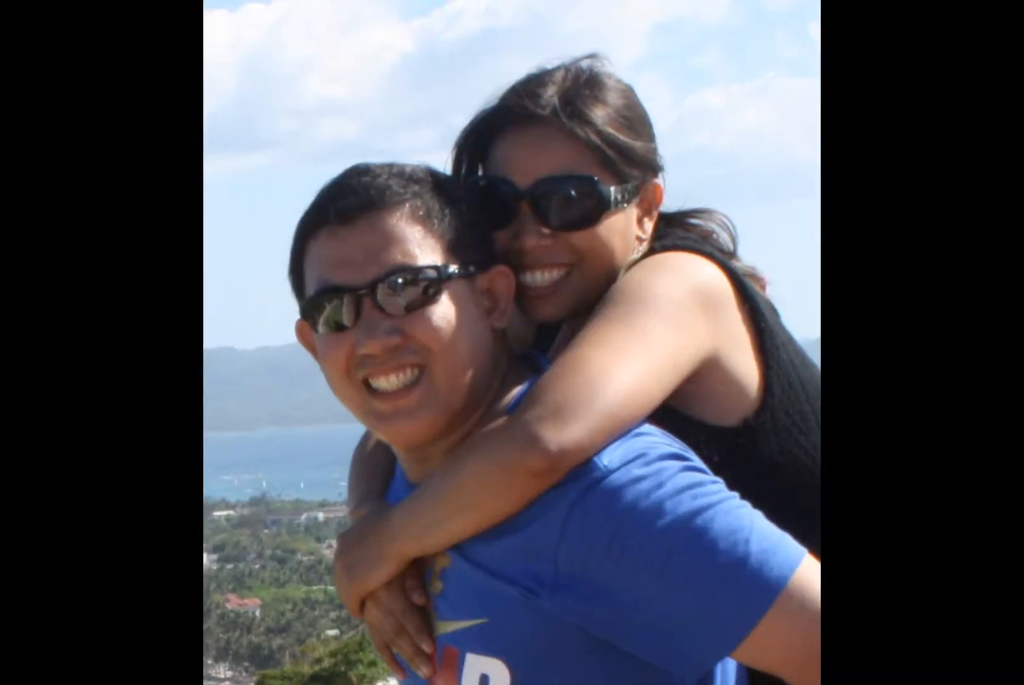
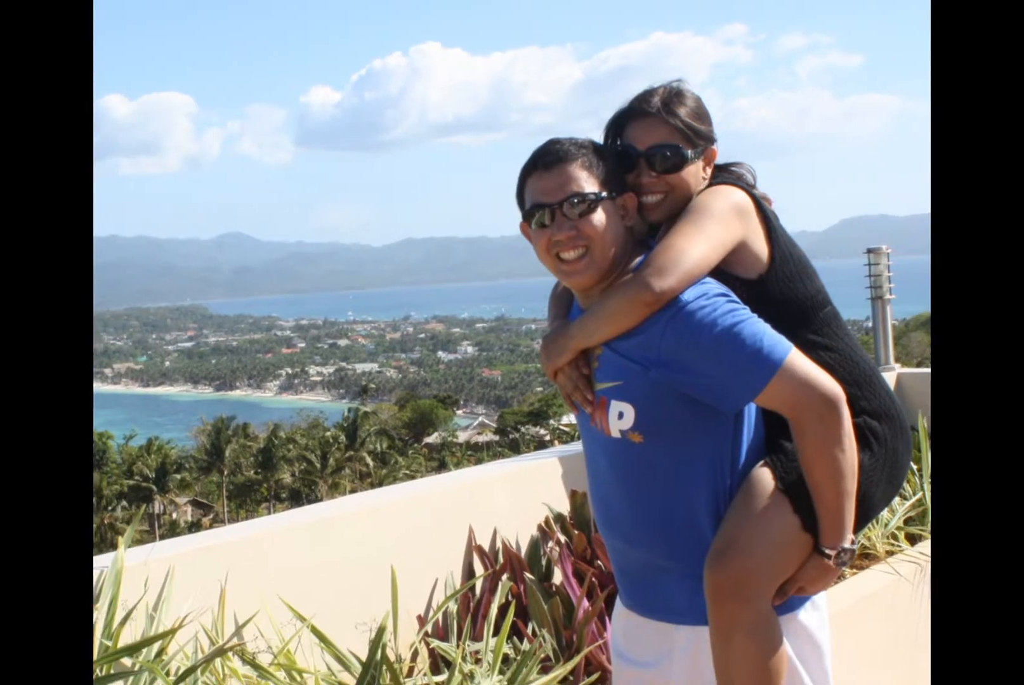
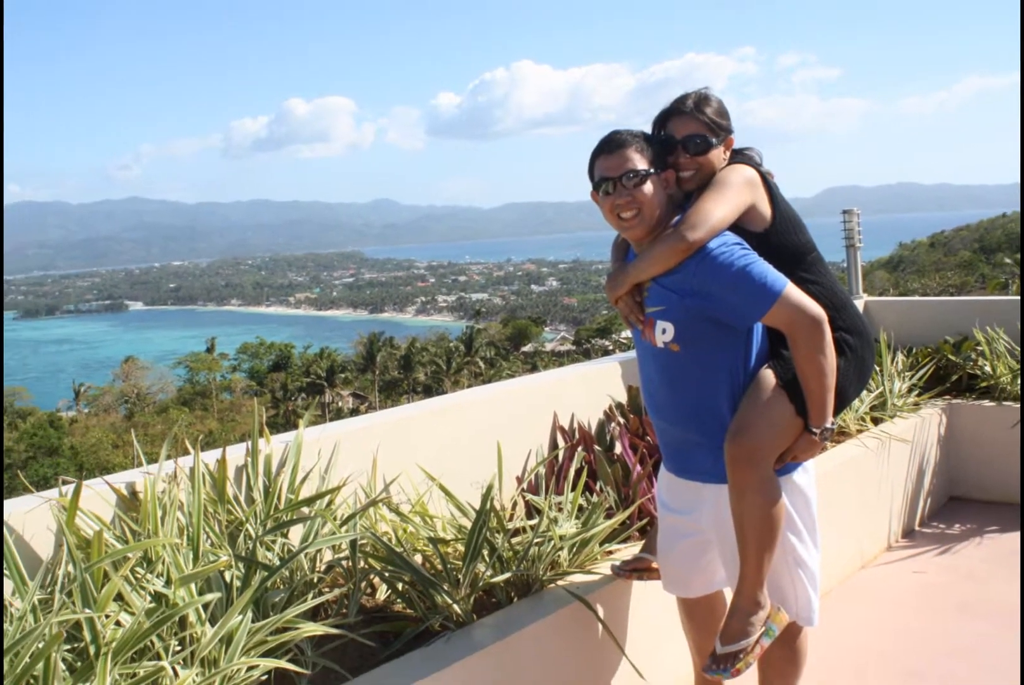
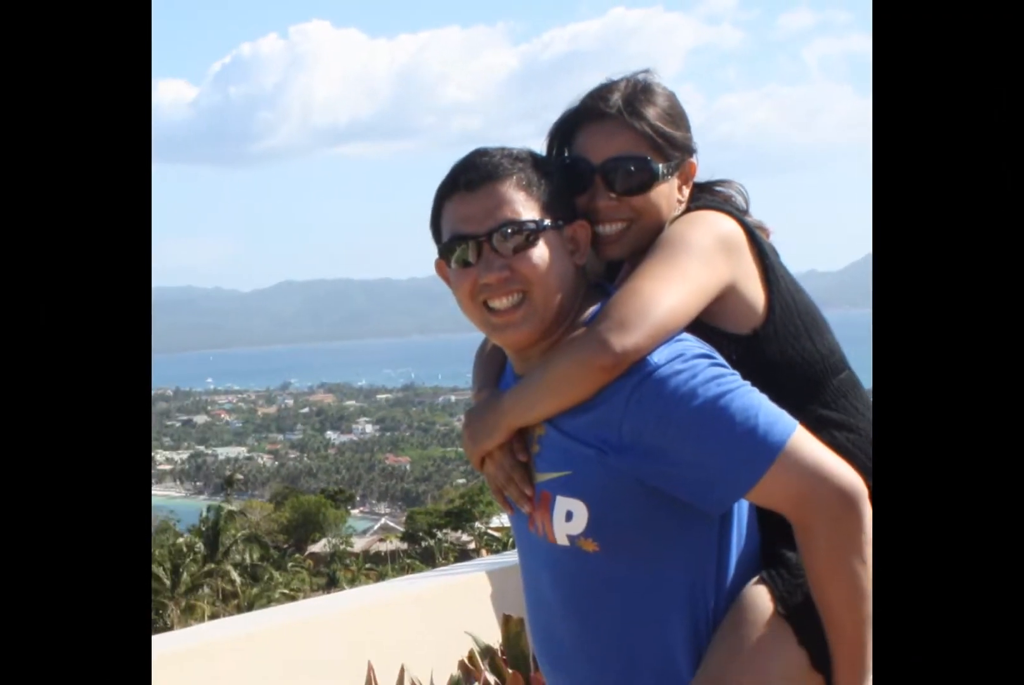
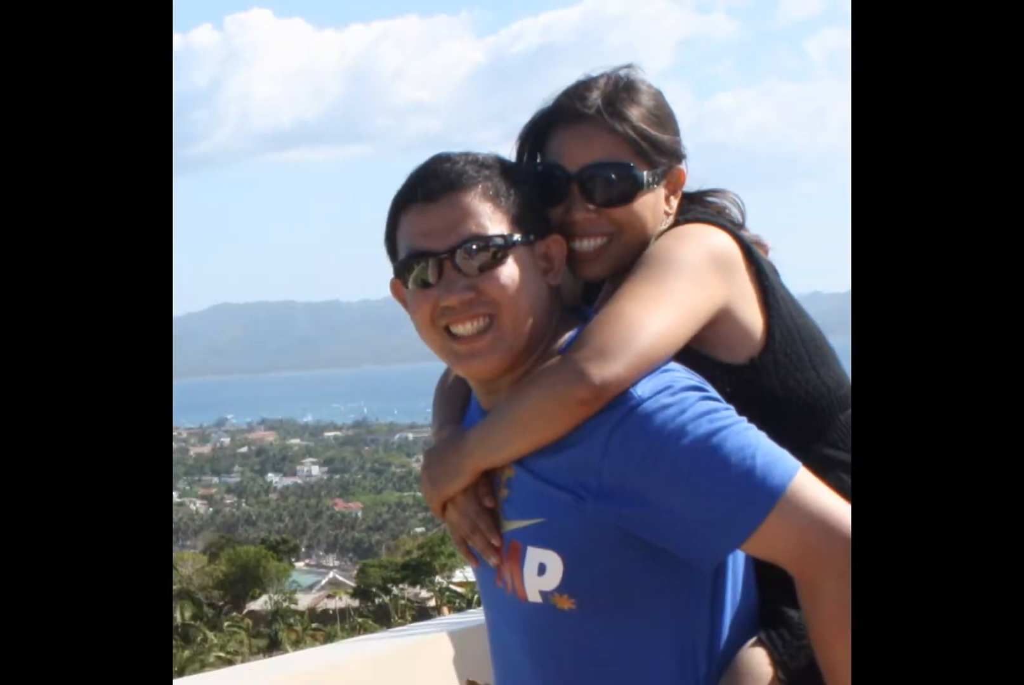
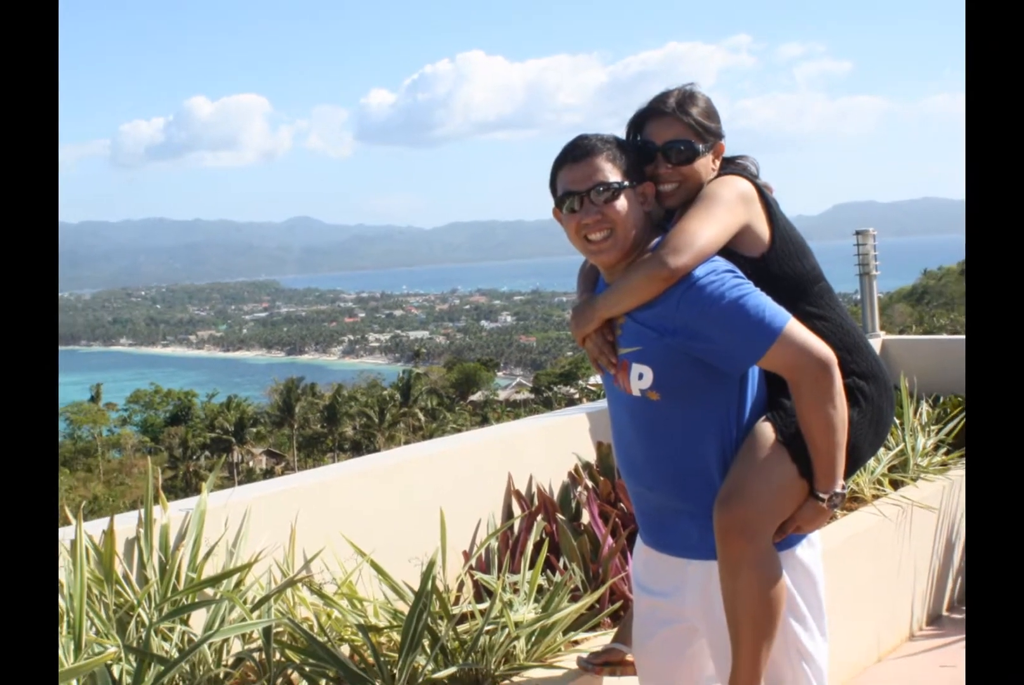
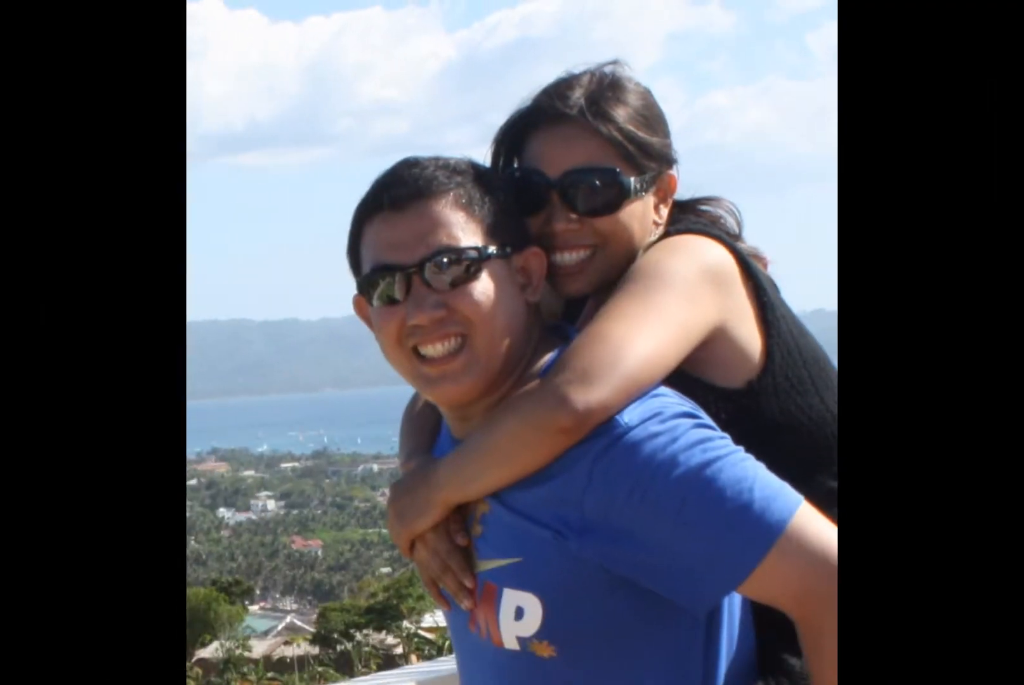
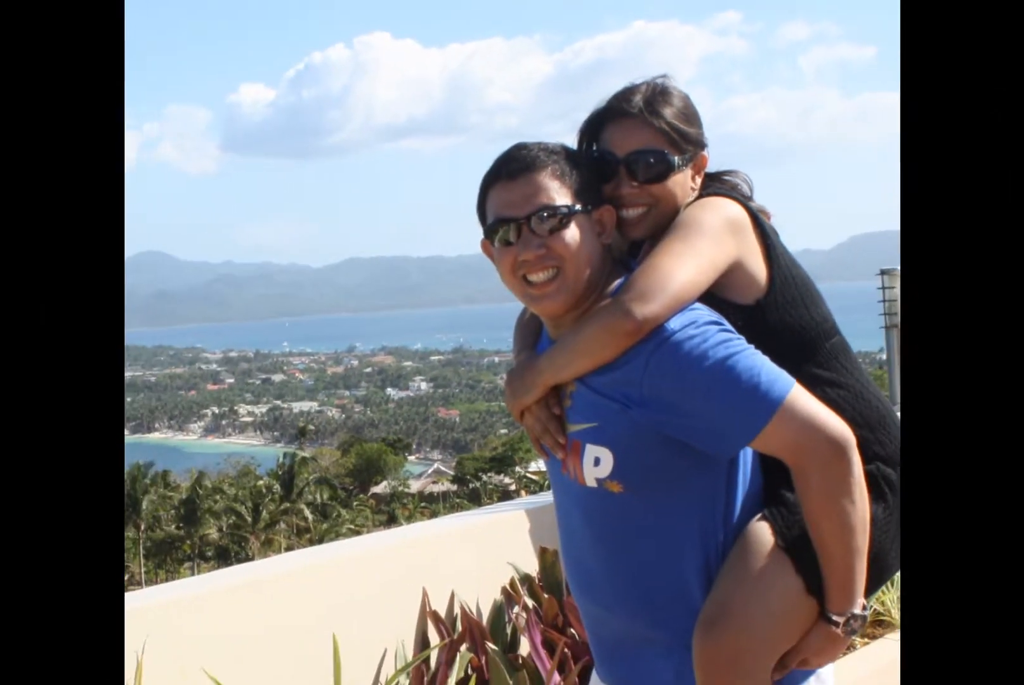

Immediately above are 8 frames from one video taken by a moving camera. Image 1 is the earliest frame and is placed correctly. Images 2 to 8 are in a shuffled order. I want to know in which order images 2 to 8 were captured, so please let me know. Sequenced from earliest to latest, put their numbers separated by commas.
7, 5, 4, 8, 2, 6, 3
